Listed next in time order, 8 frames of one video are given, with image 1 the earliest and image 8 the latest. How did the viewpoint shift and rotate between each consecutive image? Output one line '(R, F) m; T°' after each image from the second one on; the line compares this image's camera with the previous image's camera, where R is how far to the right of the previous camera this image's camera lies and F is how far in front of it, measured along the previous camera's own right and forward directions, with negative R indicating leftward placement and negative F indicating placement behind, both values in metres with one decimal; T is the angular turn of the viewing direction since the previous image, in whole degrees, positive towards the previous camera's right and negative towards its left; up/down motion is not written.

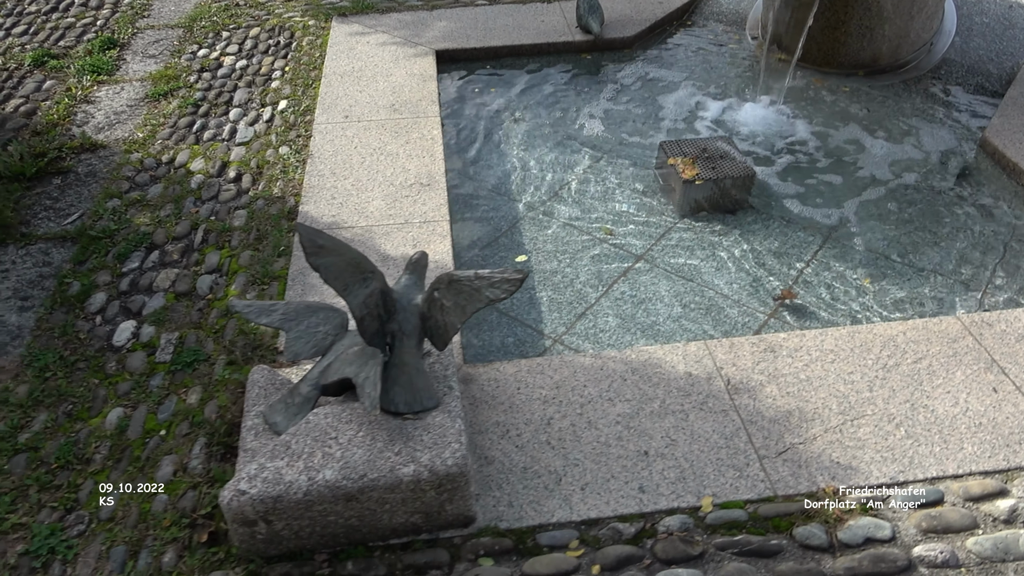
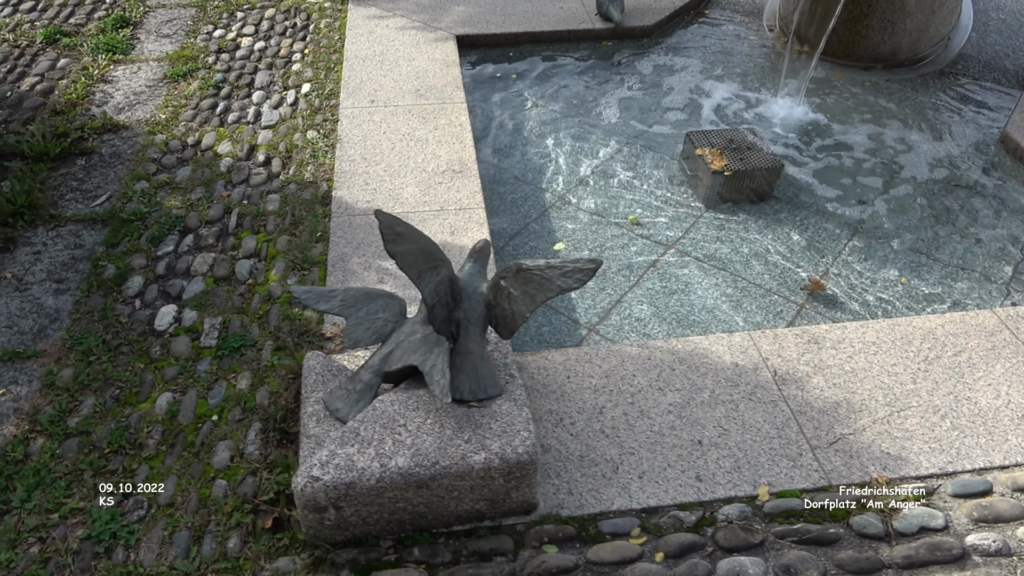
(-0.4, 0.0) m; +2°
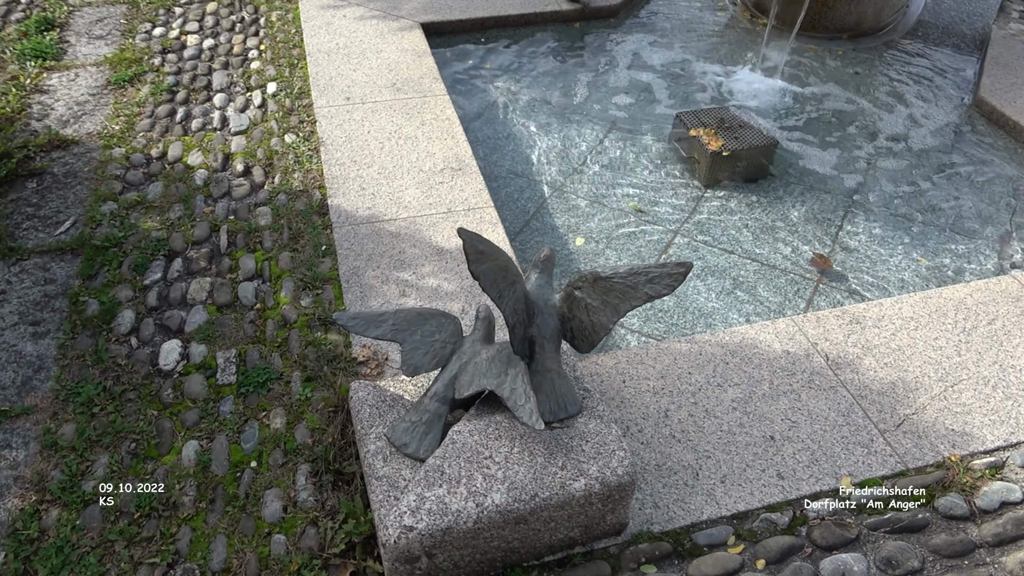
(-0.6, +0.3) m; +6°
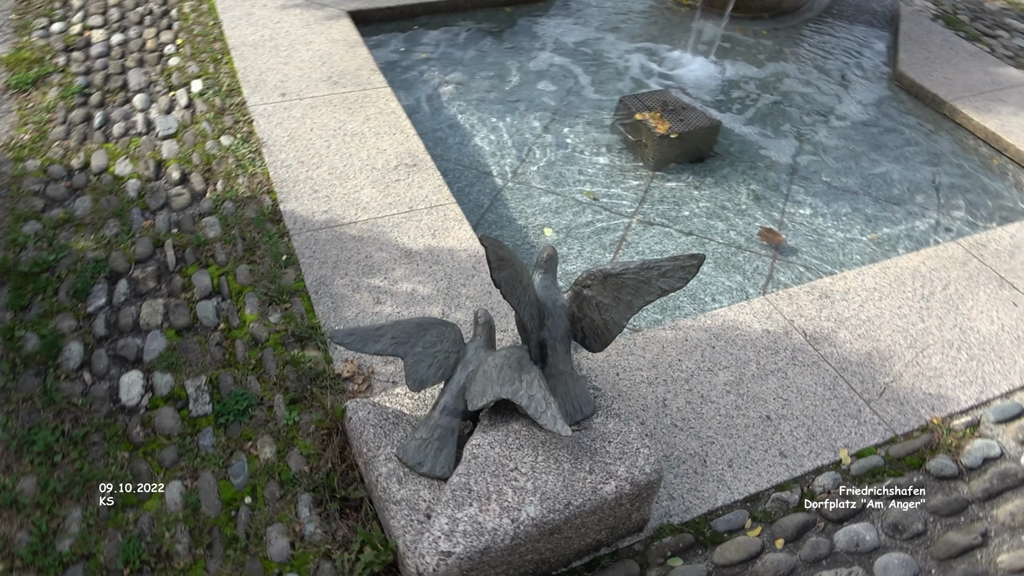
(-0.4, +0.1) m; +7°
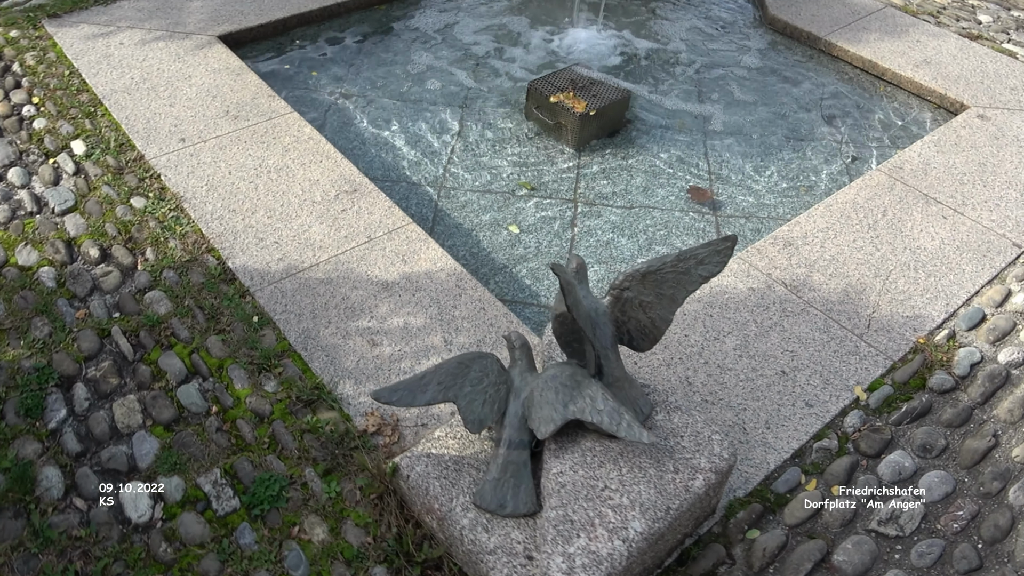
(-0.7, +0.2) m; +10°
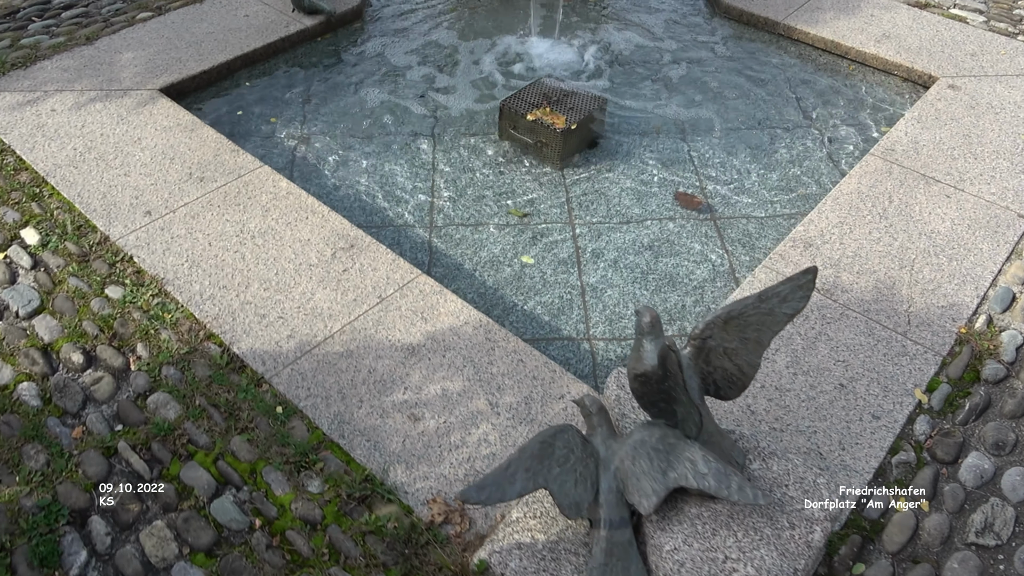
(-0.5, +0.3) m; +5°
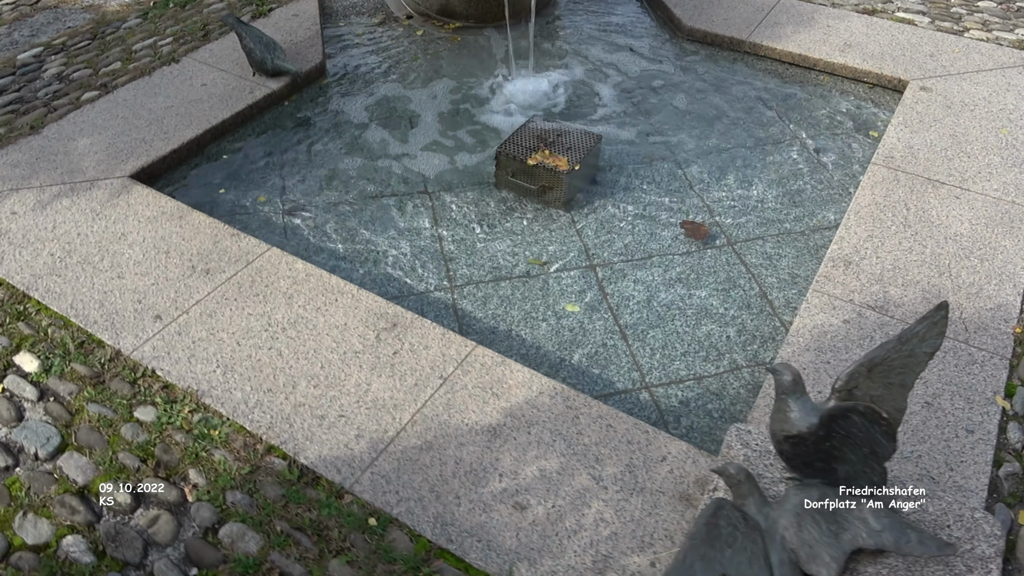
(-0.8, +0.2) m; +7°
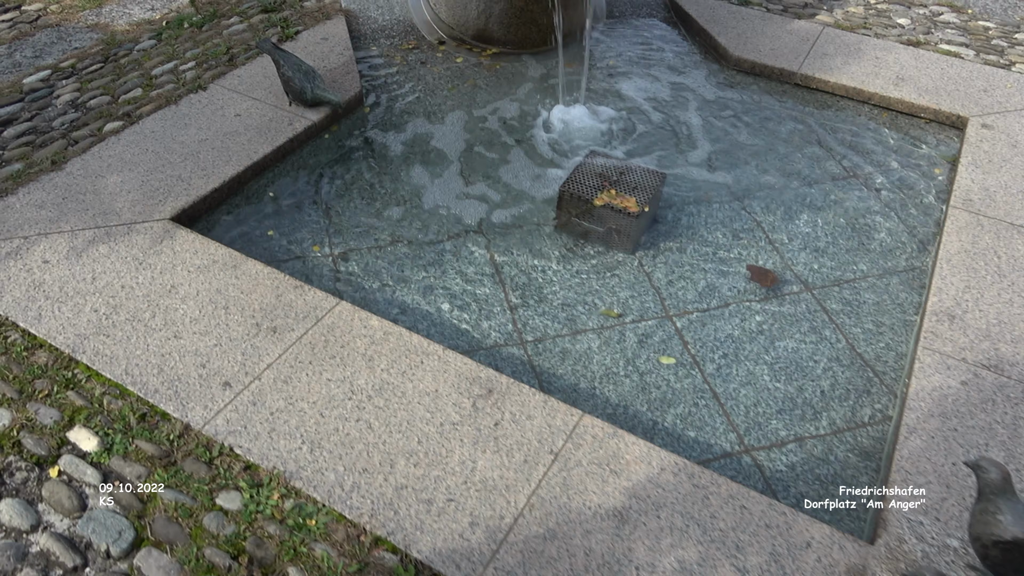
(-0.7, +0.3) m; +3°
